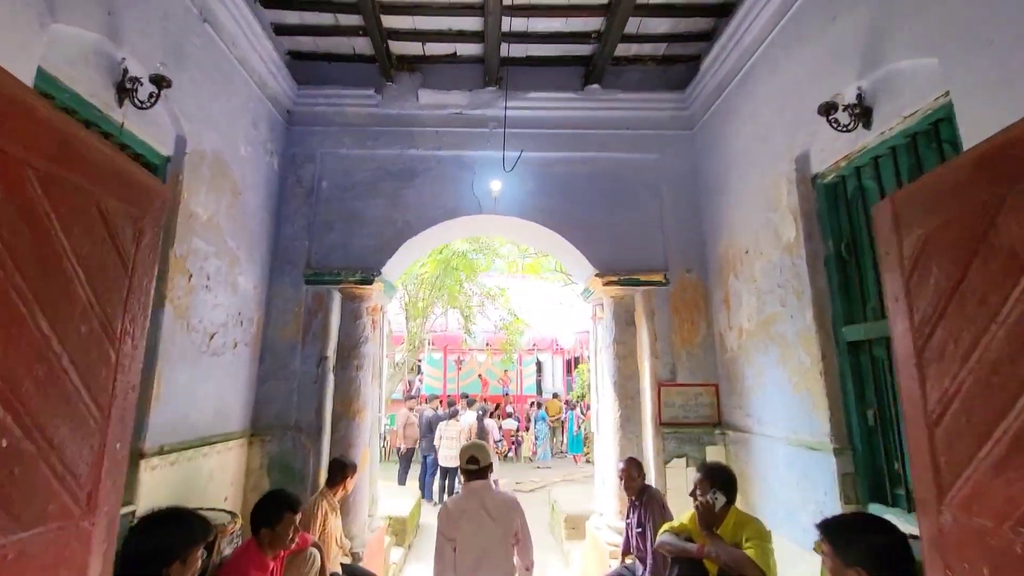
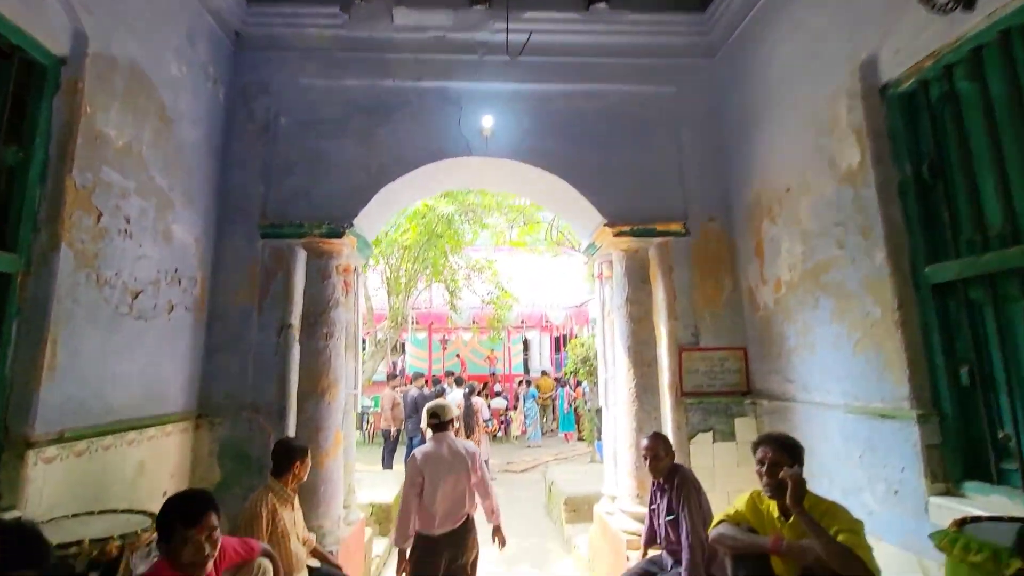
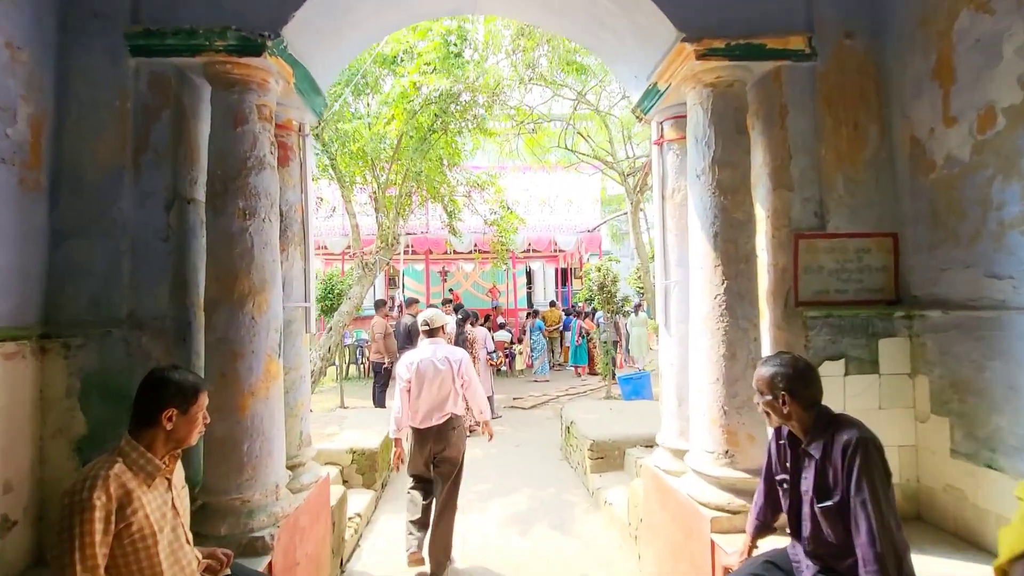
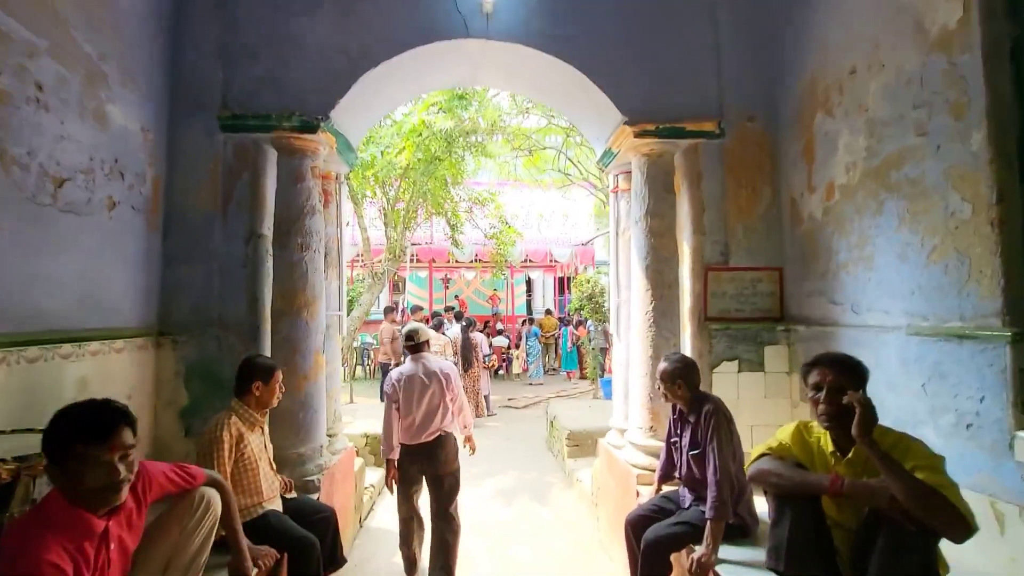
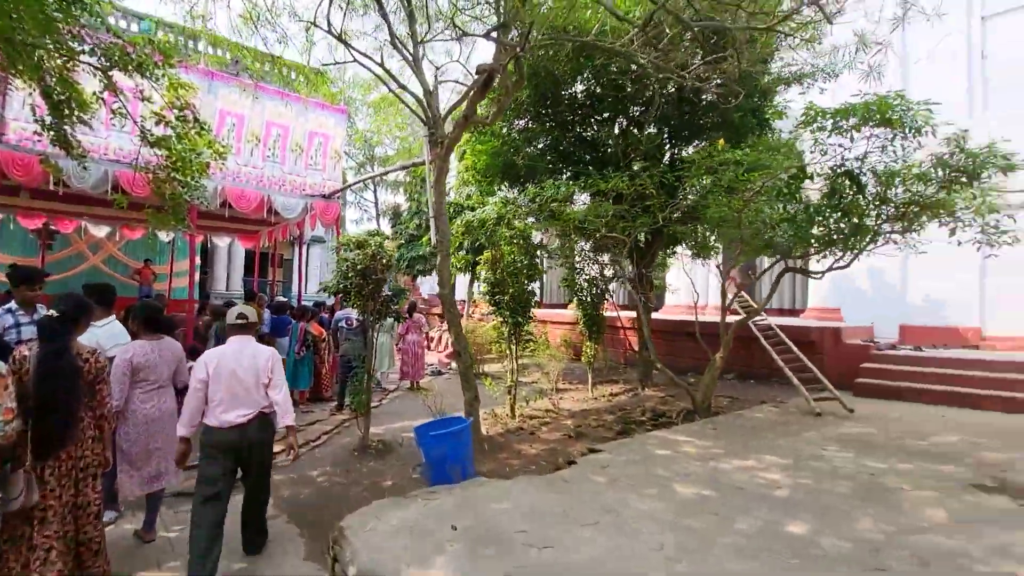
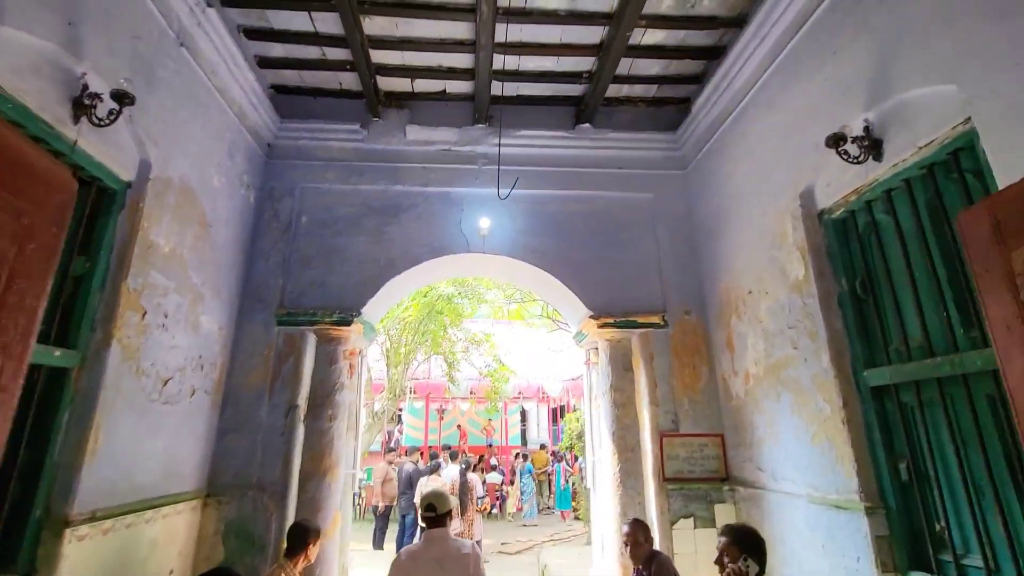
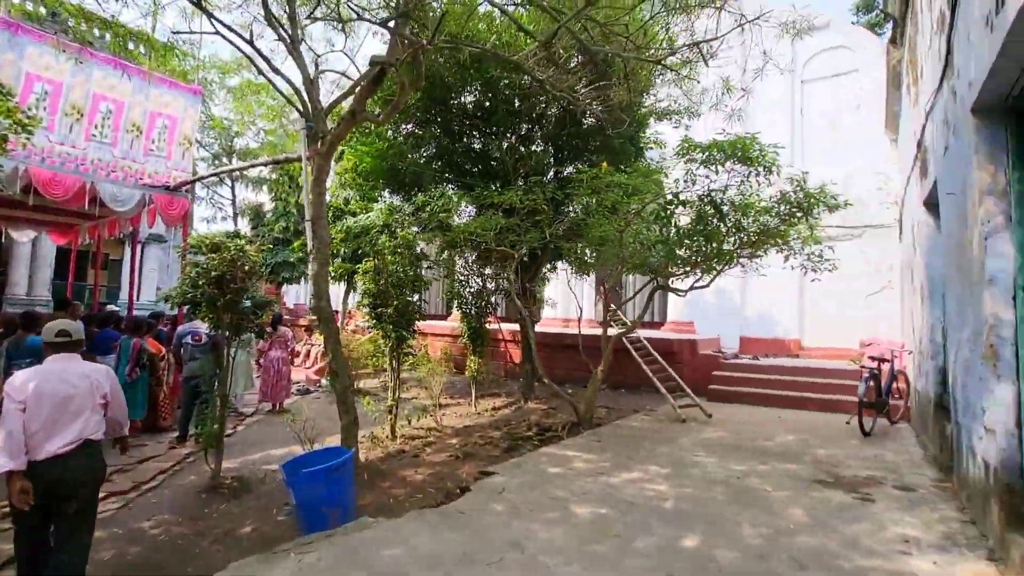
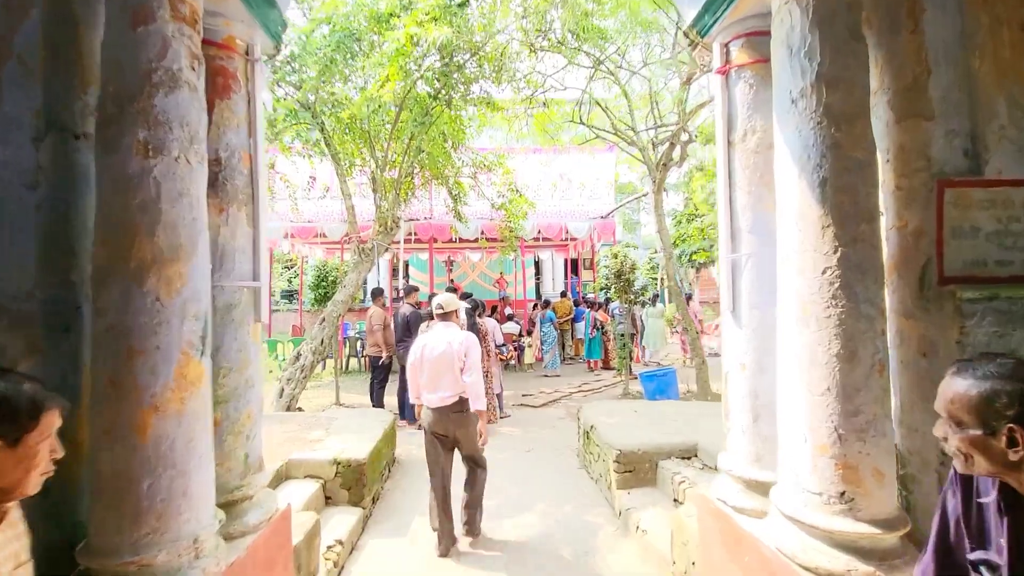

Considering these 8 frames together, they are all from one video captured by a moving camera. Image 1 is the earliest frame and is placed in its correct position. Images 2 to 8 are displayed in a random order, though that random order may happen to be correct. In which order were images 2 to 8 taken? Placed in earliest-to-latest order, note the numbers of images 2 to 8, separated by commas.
6, 2, 4, 3, 8, 5, 7
